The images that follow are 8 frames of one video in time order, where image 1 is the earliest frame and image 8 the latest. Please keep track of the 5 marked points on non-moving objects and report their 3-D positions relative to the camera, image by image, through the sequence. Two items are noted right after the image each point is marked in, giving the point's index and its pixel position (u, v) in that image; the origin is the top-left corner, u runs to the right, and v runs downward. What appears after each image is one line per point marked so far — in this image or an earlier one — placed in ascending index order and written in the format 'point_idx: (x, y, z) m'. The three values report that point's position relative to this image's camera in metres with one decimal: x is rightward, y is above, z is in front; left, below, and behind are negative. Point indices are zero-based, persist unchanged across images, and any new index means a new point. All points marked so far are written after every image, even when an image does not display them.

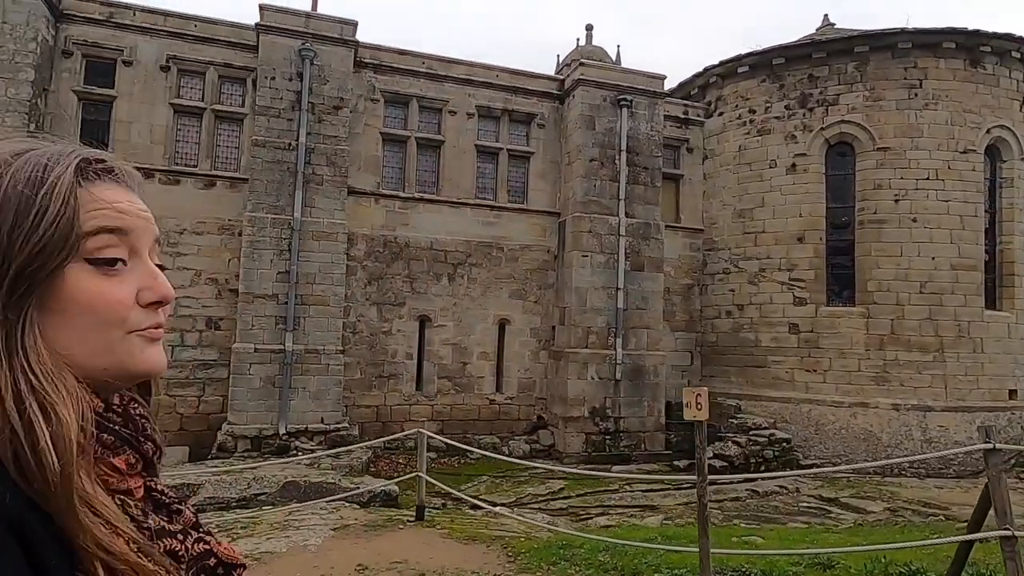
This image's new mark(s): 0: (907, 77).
0: (+6.6, +3.5, +11.6) m
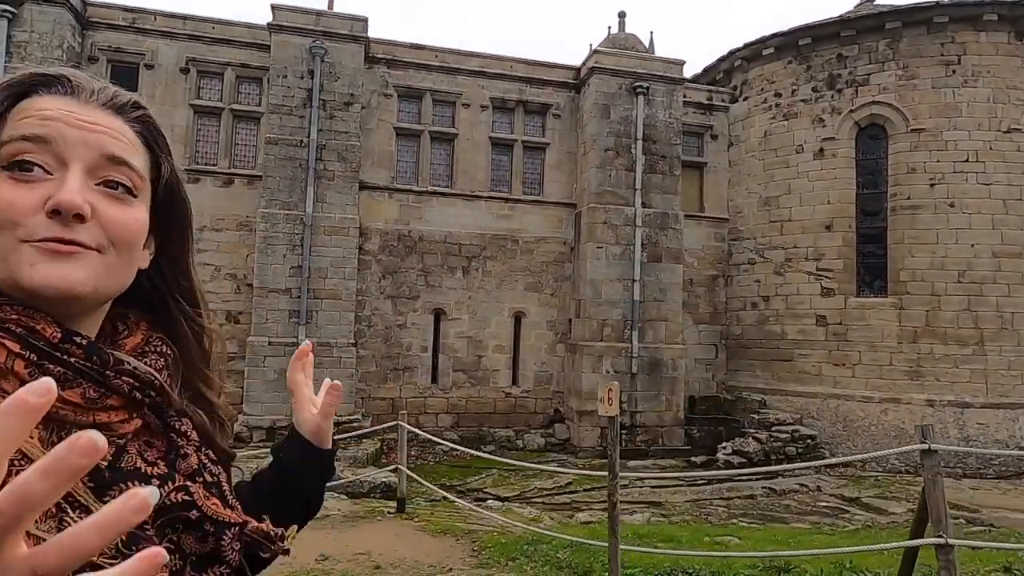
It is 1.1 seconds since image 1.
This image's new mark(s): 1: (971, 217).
0: (+6.8, +3.7, +10.9) m
1: (+7.1, +1.1, +10.7) m
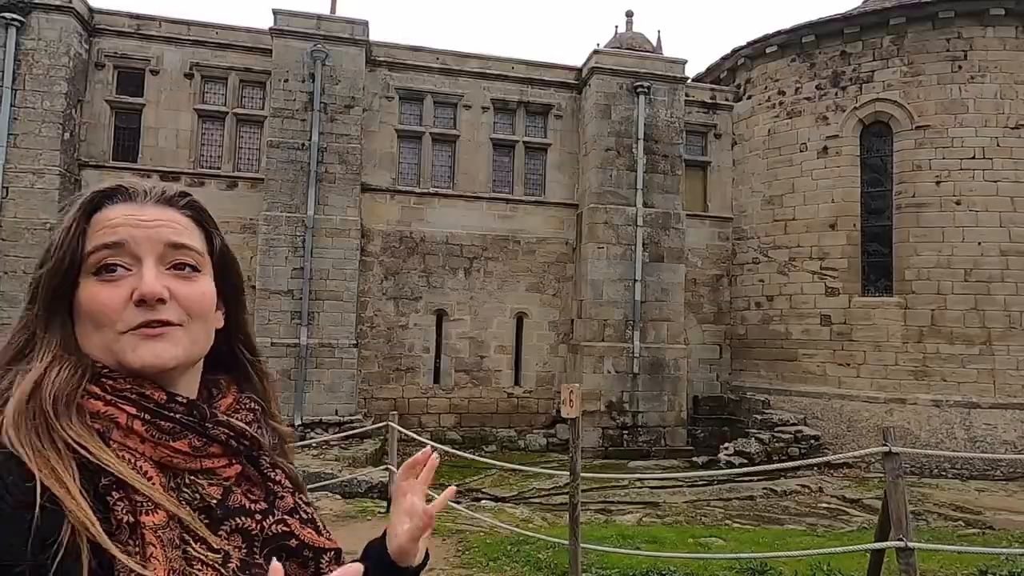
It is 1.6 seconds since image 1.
0: (+6.8, +3.7, +10.8) m
1: (+7.1, +1.1, +10.6) m
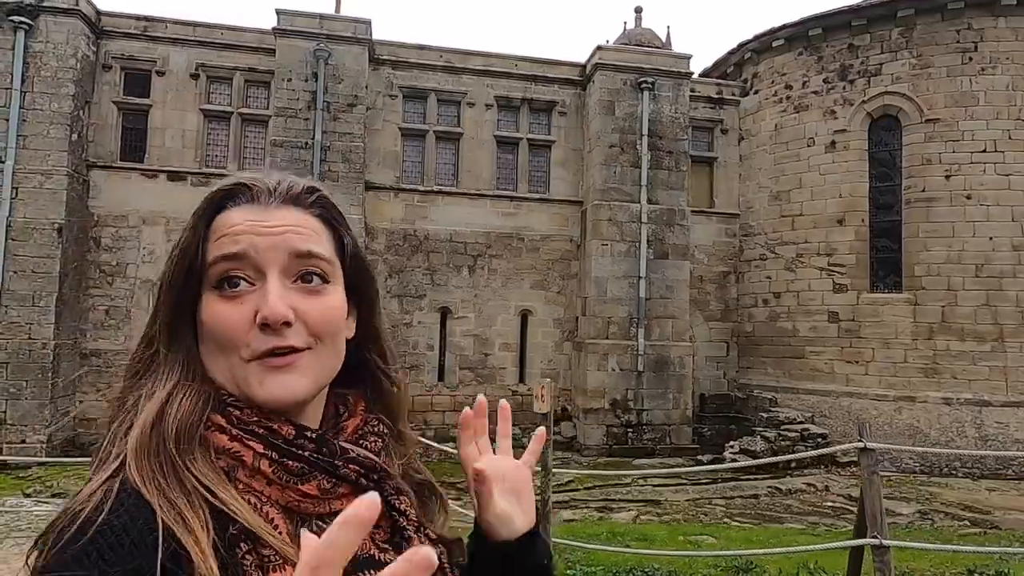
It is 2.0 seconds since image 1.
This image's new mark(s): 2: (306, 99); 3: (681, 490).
0: (+6.9, +3.8, +10.6) m
1: (+7.2, +1.2, +10.4) m
2: (-3.1, +2.9, +10.5) m
3: (+2.3, -2.7, +9.3) m
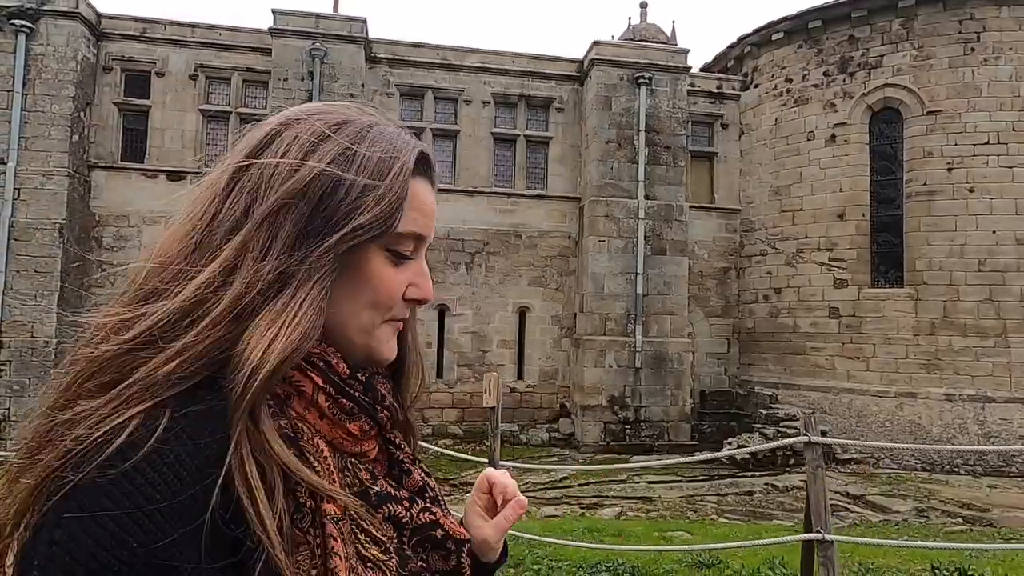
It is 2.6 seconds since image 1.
0: (+6.8, +3.9, +10.4) m
1: (+7.1, +1.3, +10.2) m
2: (-3.2, +2.9, +10.6) m
3: (+2.2, -2.7, +9.2) m
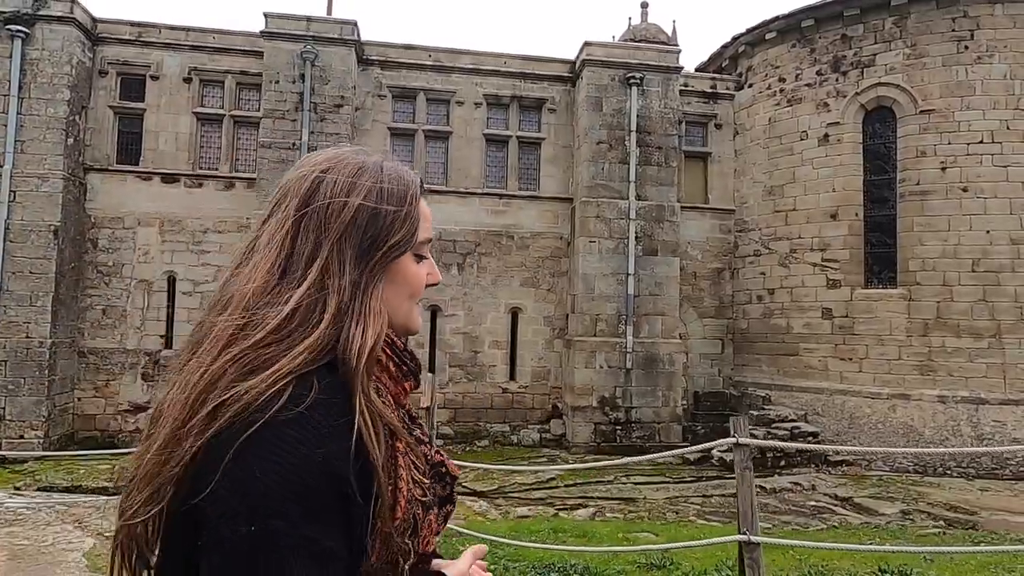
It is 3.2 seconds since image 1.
0: (+6.6, +3.9, +10.3) m
1: (+6.9, +1.3, +10.1) m
2: (-3.4, +2.9, +10.7) m
3: (+2.0, -2.7, +9.2) m
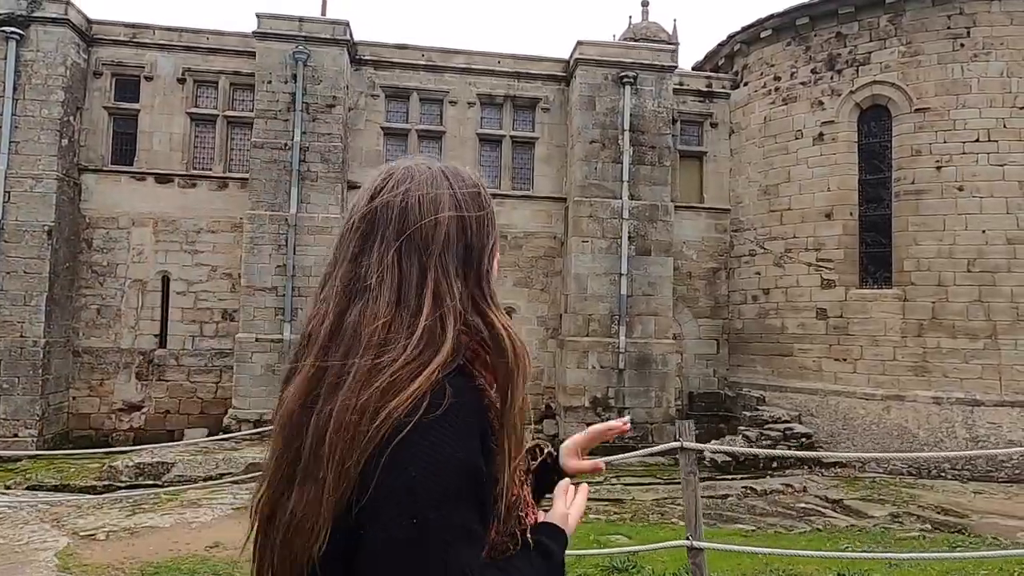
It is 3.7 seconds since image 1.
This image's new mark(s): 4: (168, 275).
0: (+6.5, +3.9, +10.2) m
1: (+6.8, +1.2, +10.0) m
2: (-3.5, +2.9, +10.7) m
3: (+1.9, -2.7, +9.1) m
4: (-5.5, +0.2, +11.0) m
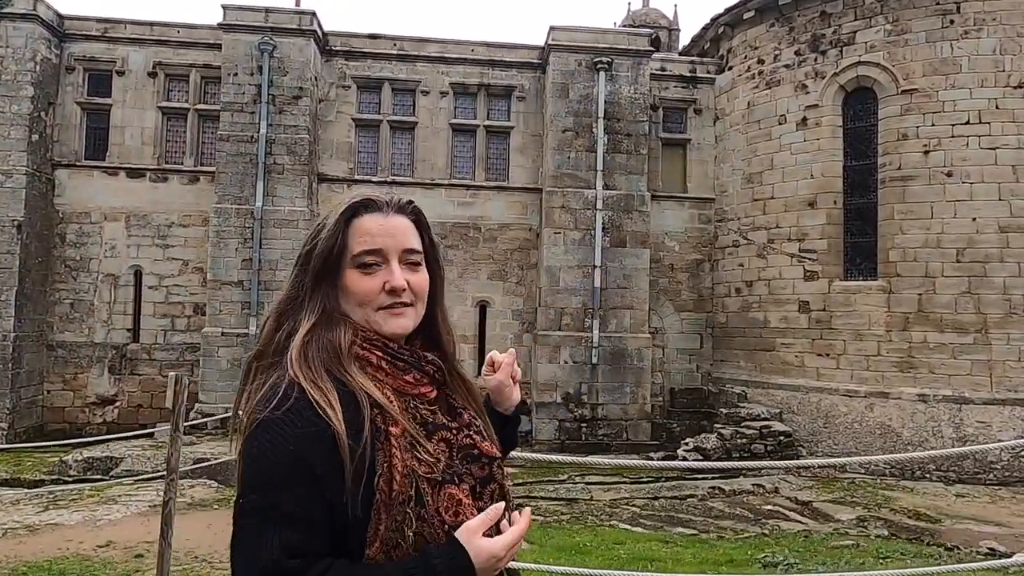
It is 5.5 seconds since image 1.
0: (+6.0, +4.0, +9.6) m
1: (+6.3, +1.4, +9.4) m
2: (-4.0, +3.0, +10.6) m
3: (+1.3, -2.6, +8.8) m
4: (-6.0, +0.3, +11.0) m
